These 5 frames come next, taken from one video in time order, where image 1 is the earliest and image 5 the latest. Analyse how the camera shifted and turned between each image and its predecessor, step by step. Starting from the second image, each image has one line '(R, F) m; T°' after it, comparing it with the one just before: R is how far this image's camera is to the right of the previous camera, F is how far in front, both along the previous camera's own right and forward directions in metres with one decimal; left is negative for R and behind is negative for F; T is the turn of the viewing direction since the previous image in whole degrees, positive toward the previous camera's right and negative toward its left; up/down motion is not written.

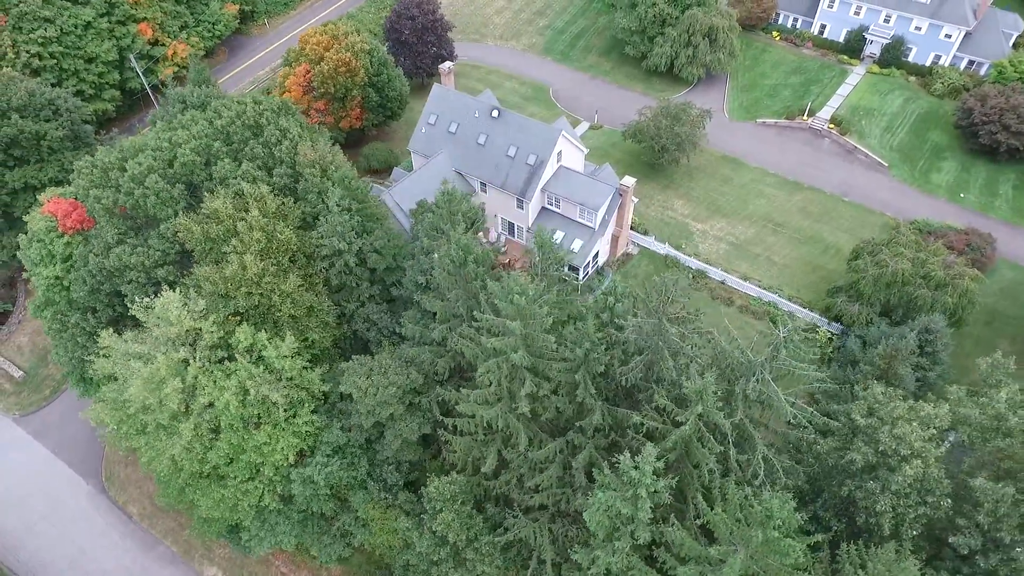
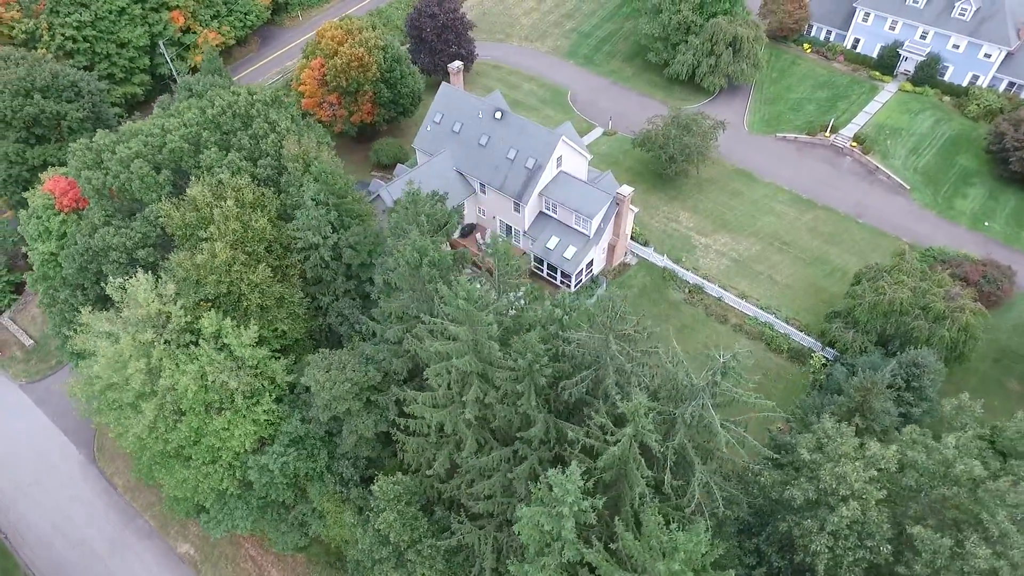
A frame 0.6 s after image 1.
(+2.8, +0.3) m; -3°
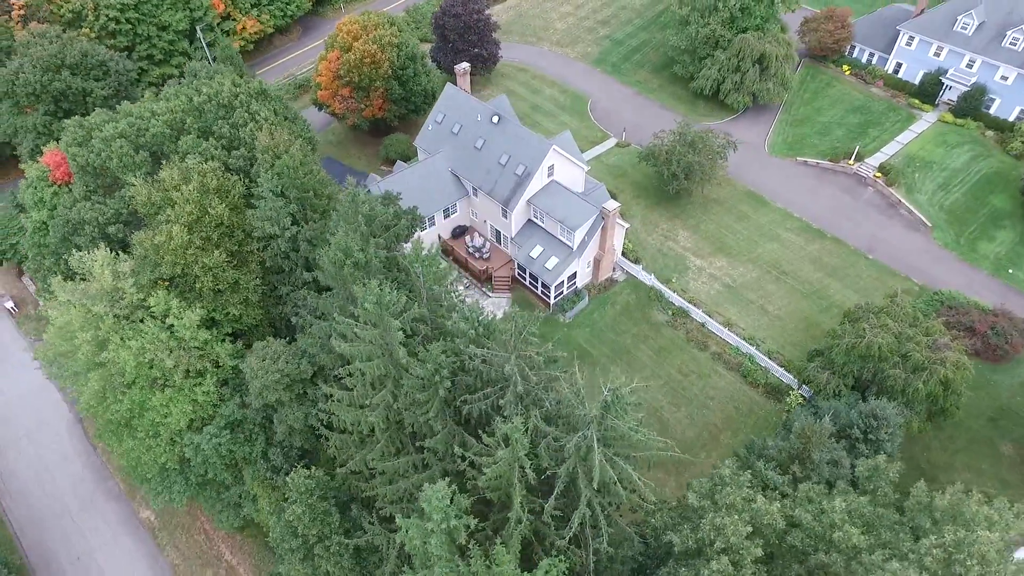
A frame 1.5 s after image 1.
(+4.5, +0.4) m; -5°
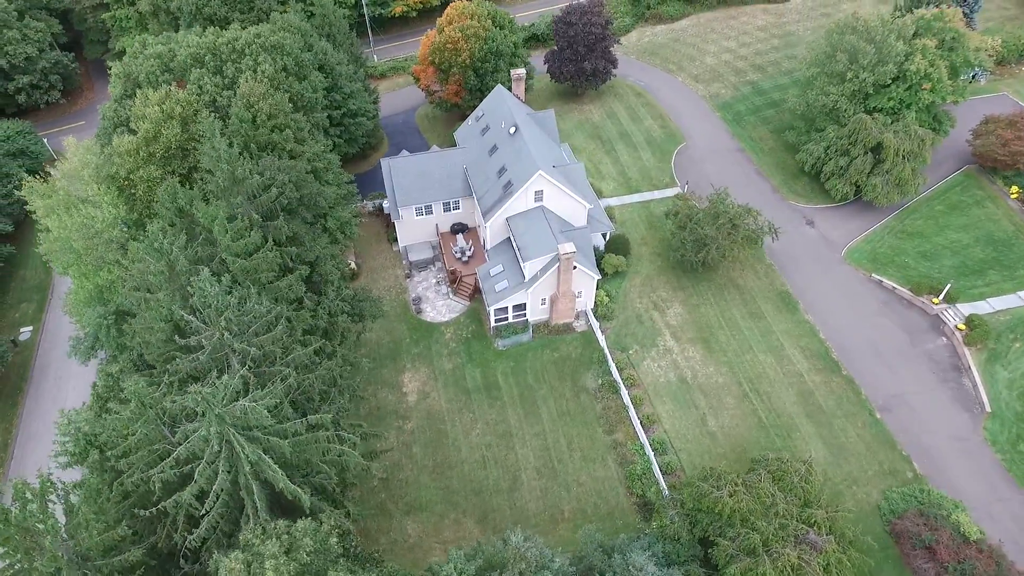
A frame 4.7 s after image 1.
(+14.3, +3.3) m; -19°
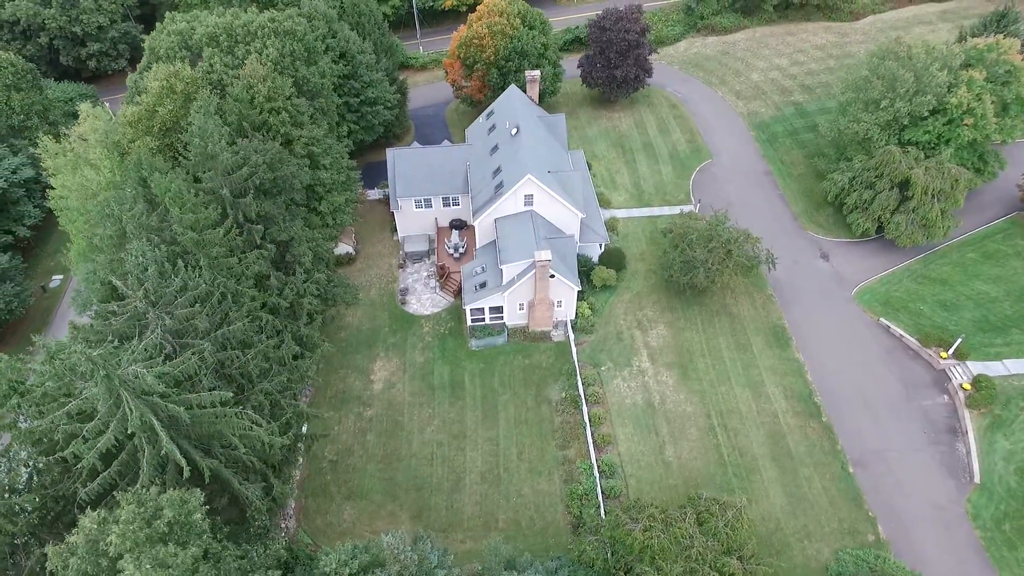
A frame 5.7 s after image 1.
(+5.0, +0.6) m; -6°
